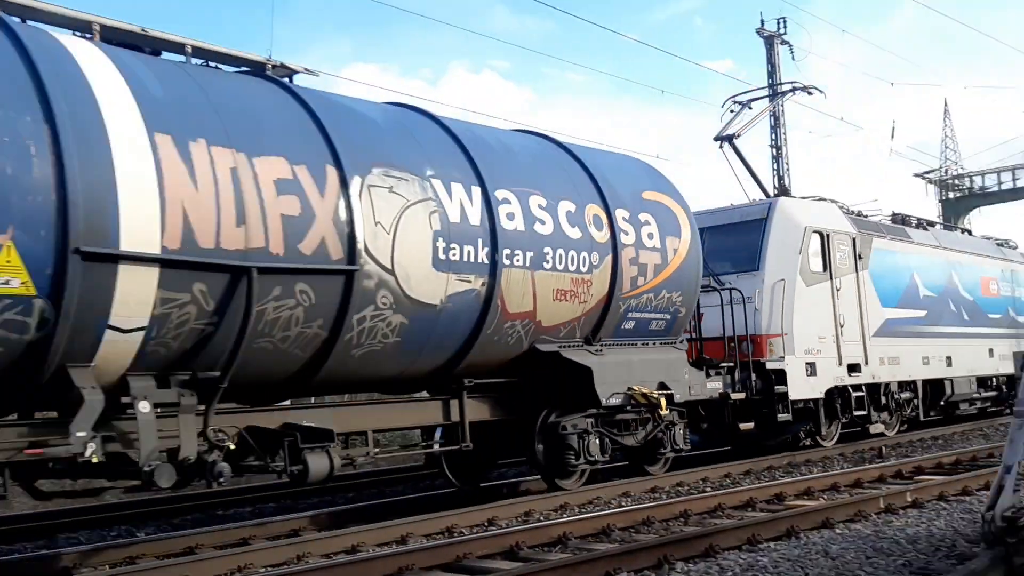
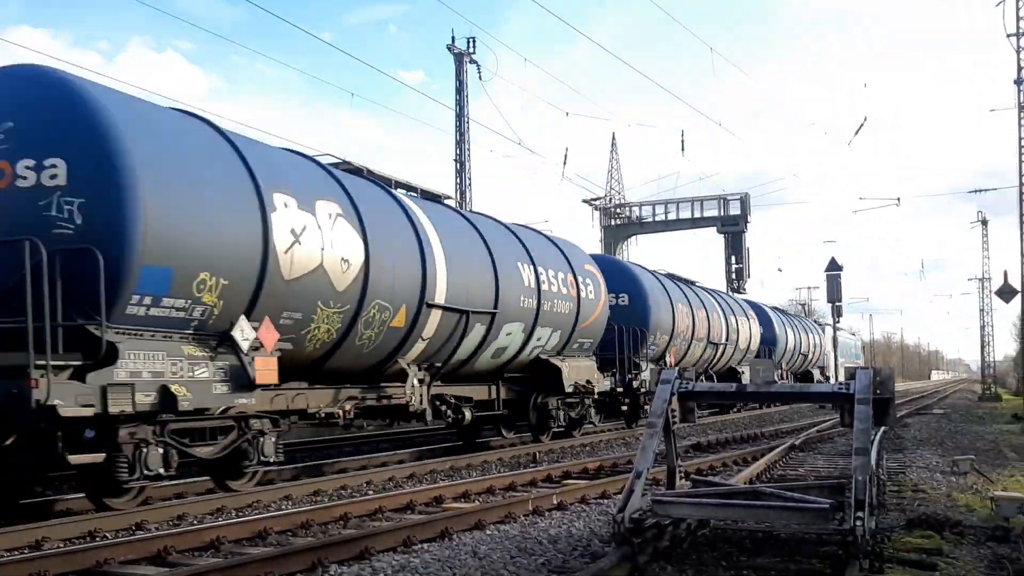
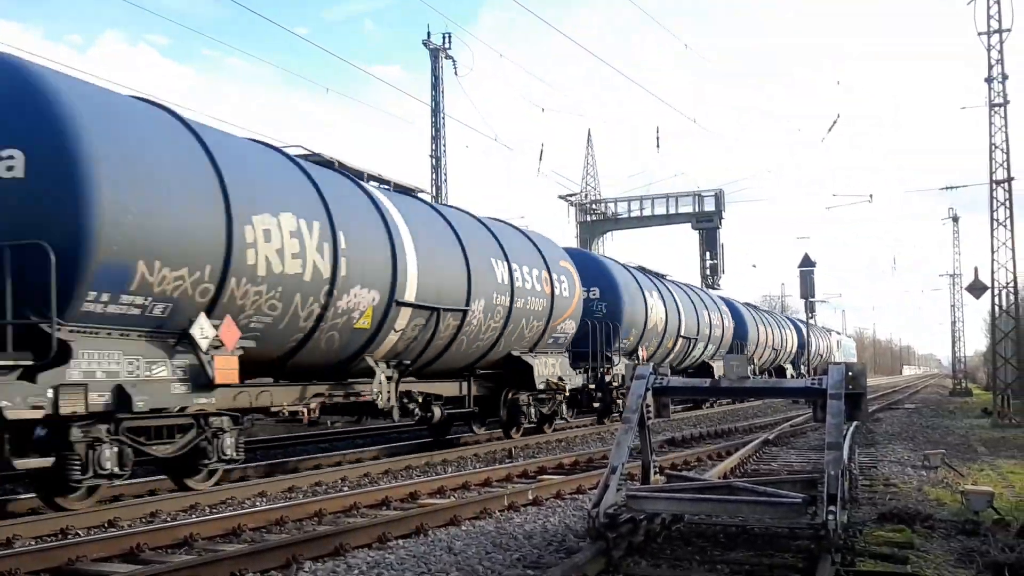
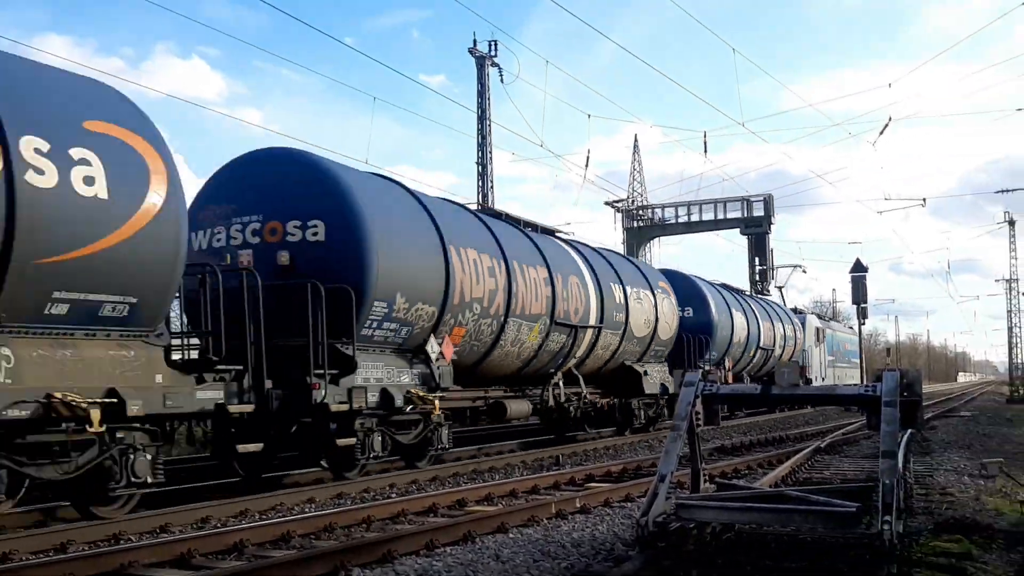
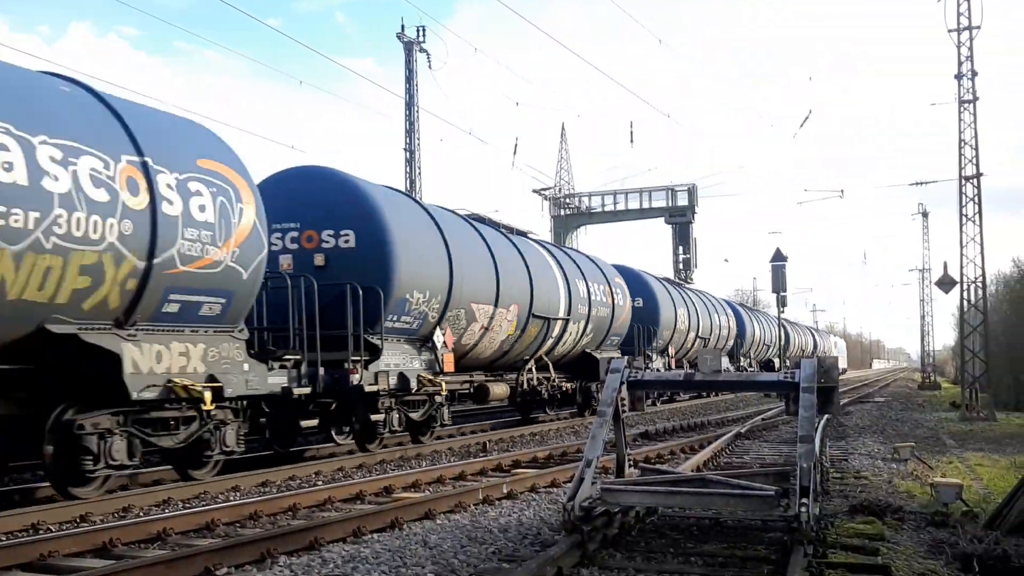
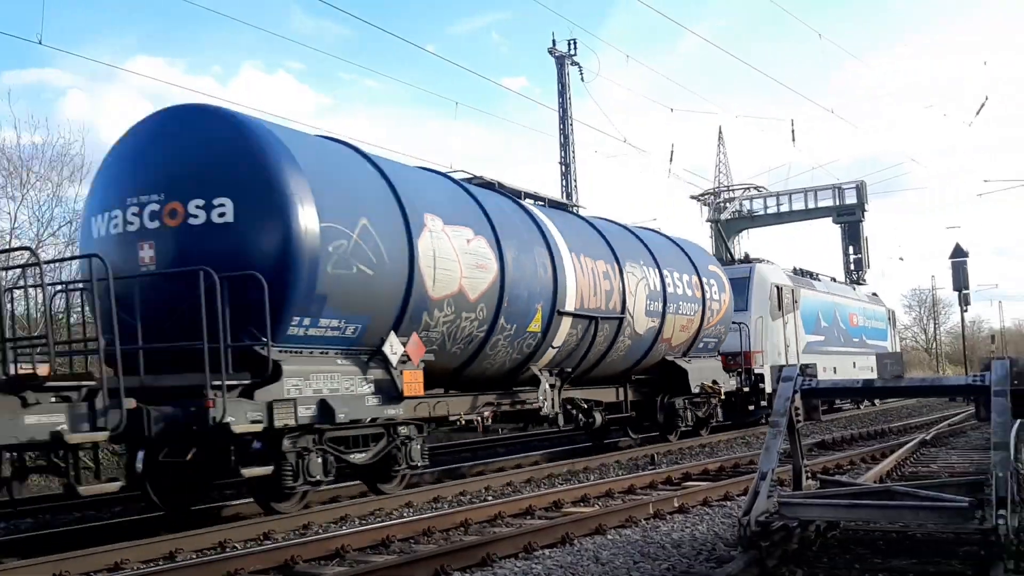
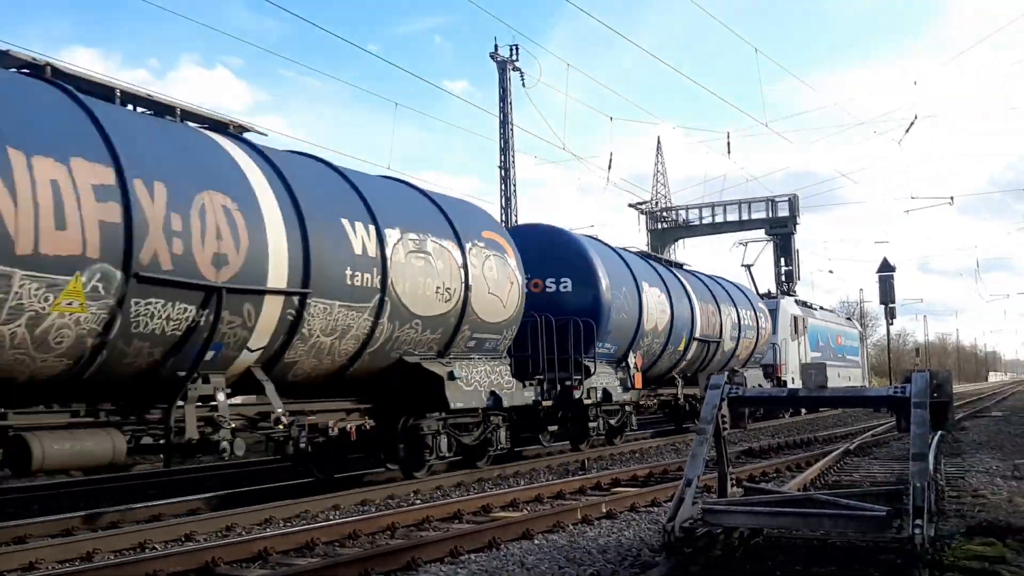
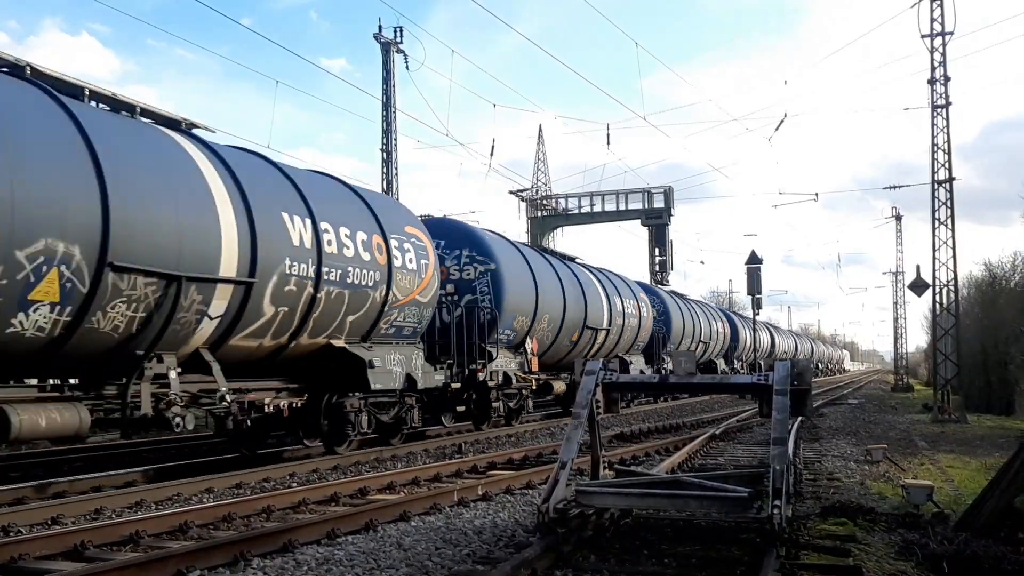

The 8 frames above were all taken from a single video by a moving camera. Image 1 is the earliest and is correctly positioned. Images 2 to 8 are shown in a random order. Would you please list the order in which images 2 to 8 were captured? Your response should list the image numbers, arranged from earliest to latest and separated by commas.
6, 7, 4, 2, 3, 5, 8
